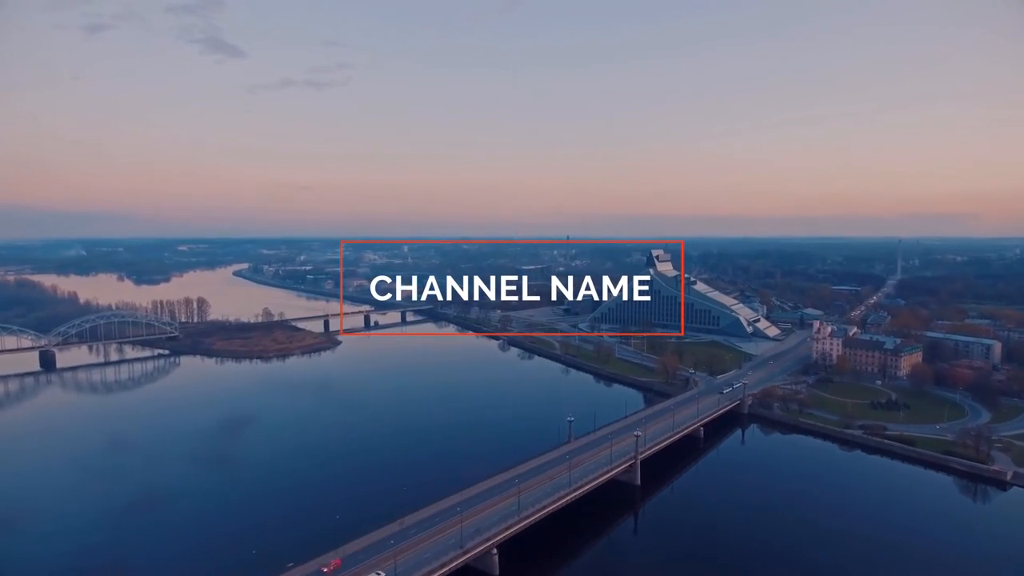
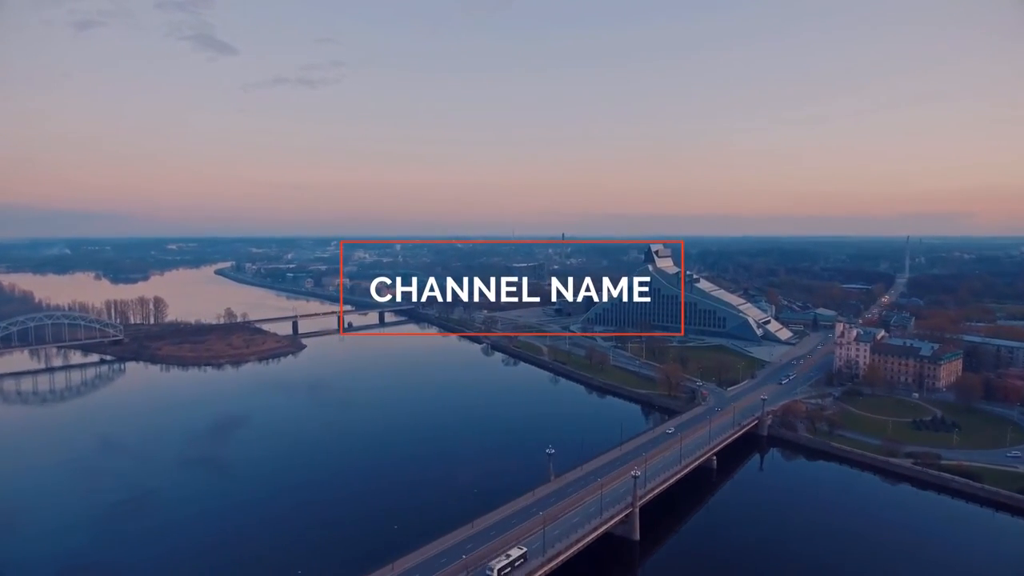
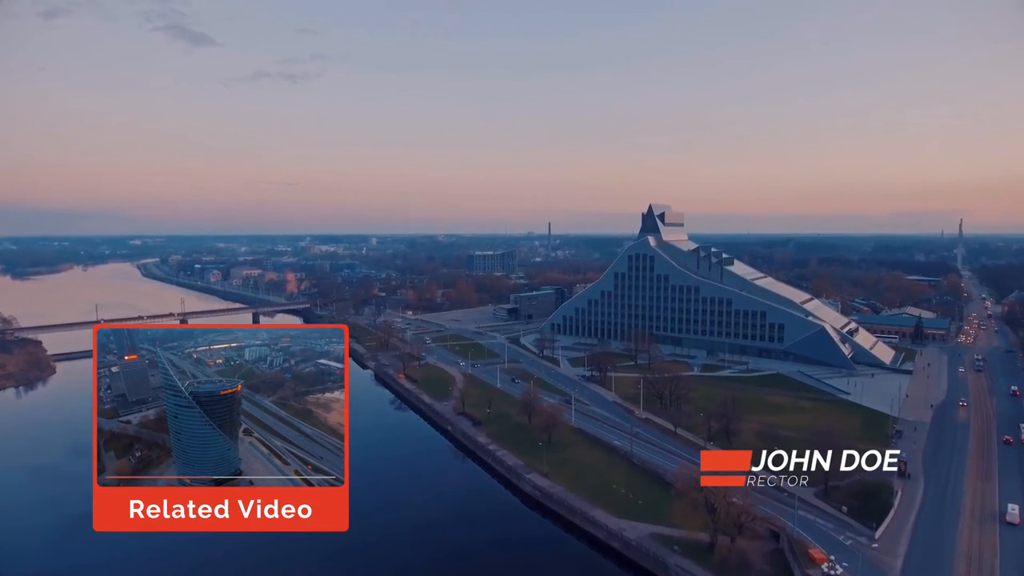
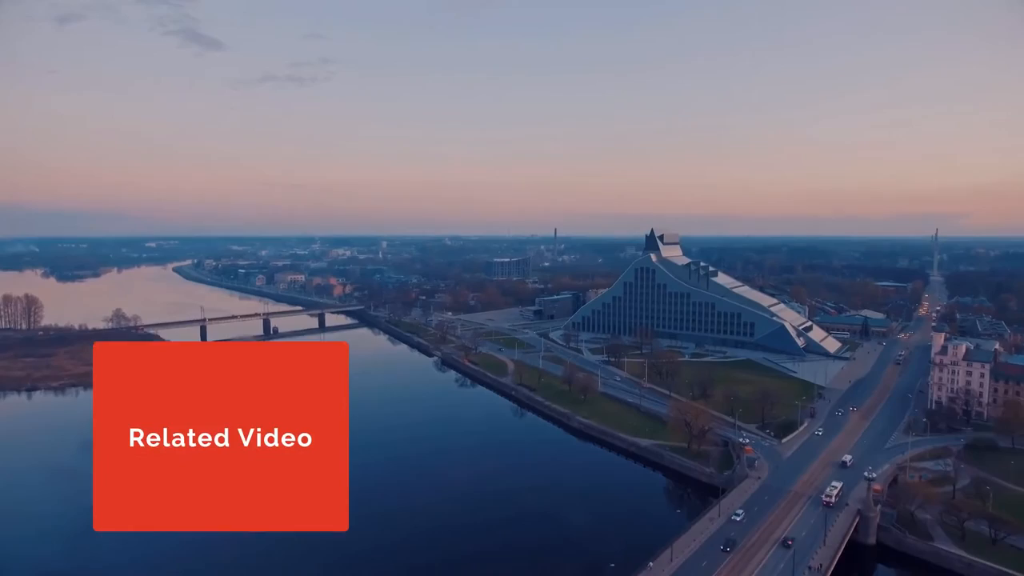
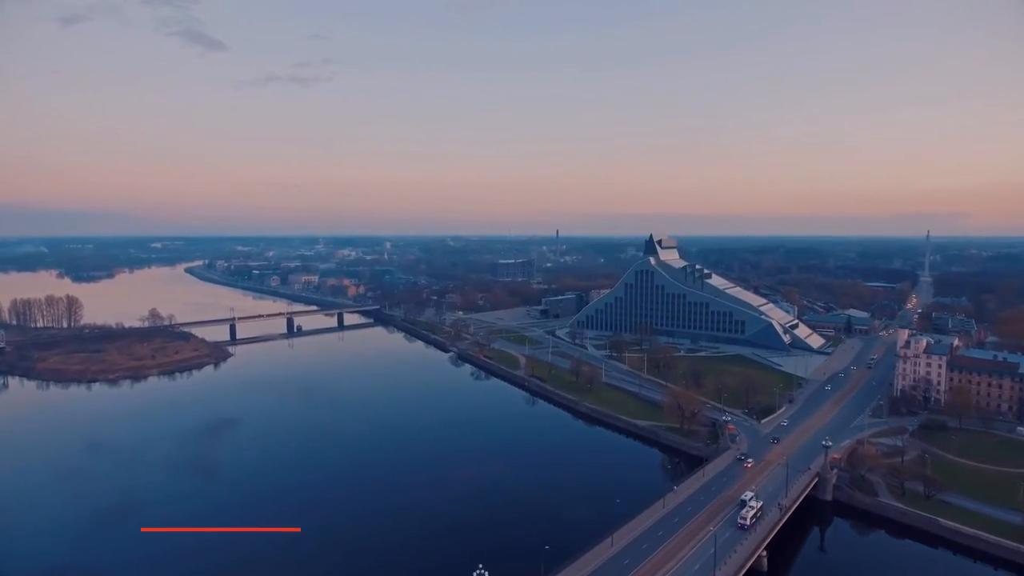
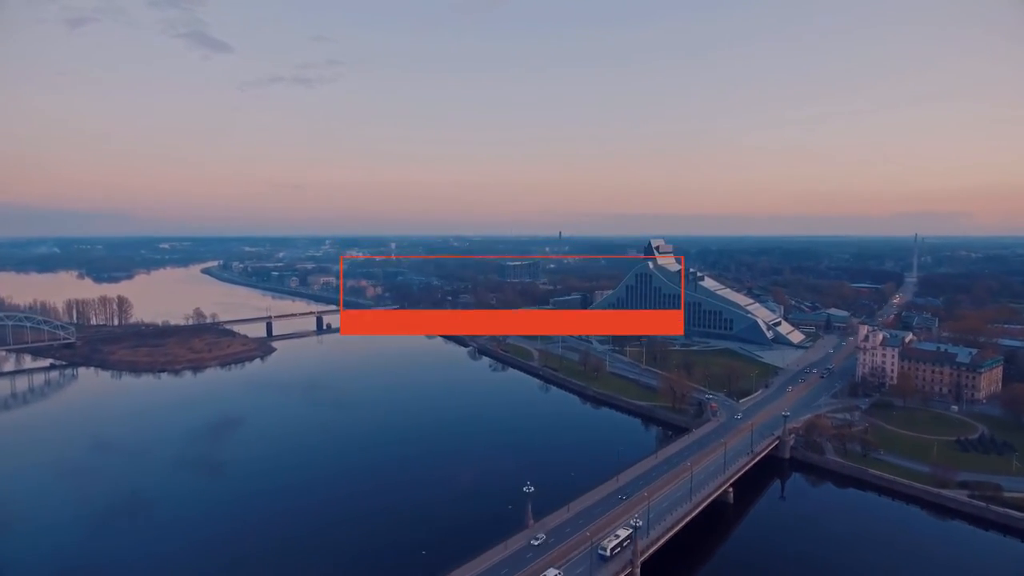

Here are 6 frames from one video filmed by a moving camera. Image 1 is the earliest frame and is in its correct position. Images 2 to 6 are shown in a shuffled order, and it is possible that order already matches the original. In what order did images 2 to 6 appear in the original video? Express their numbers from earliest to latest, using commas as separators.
2, 6, 5, 4, 3
